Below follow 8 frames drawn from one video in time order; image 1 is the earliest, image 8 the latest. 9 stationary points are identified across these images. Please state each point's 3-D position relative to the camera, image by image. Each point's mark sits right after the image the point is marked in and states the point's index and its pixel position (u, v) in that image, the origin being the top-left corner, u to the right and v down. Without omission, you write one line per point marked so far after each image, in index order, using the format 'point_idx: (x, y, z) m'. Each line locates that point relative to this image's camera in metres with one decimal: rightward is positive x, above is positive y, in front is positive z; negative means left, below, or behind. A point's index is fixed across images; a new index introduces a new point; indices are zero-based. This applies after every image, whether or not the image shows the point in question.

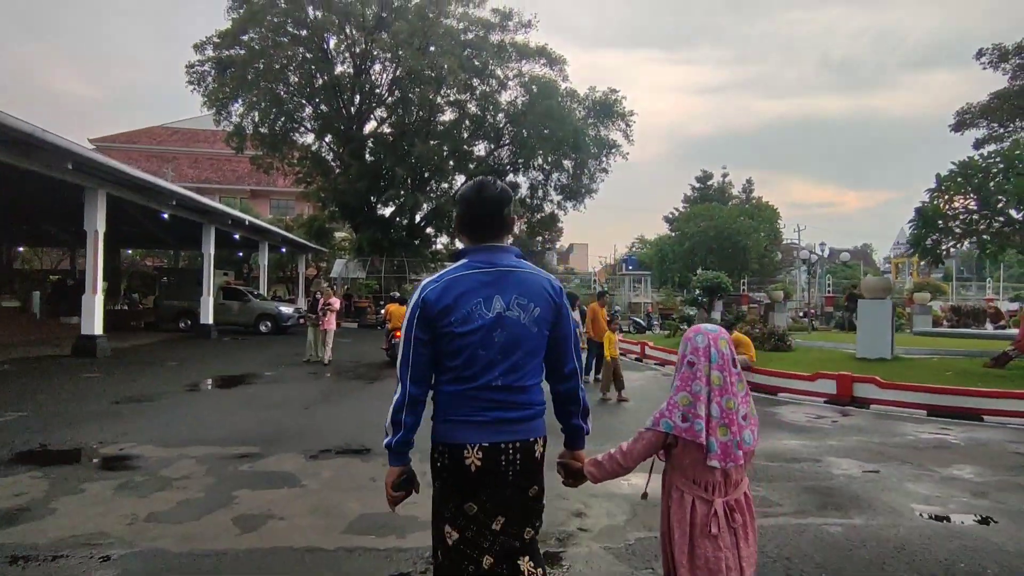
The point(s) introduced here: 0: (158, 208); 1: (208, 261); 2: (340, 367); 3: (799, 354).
0: (-10.0, +2.2, +16.4) m
1: (-10.1, +0.9, +19.3) m
2: (-3.7, -1.7, +12.4) m
3: (+5.9, -1.4, +12.0) m
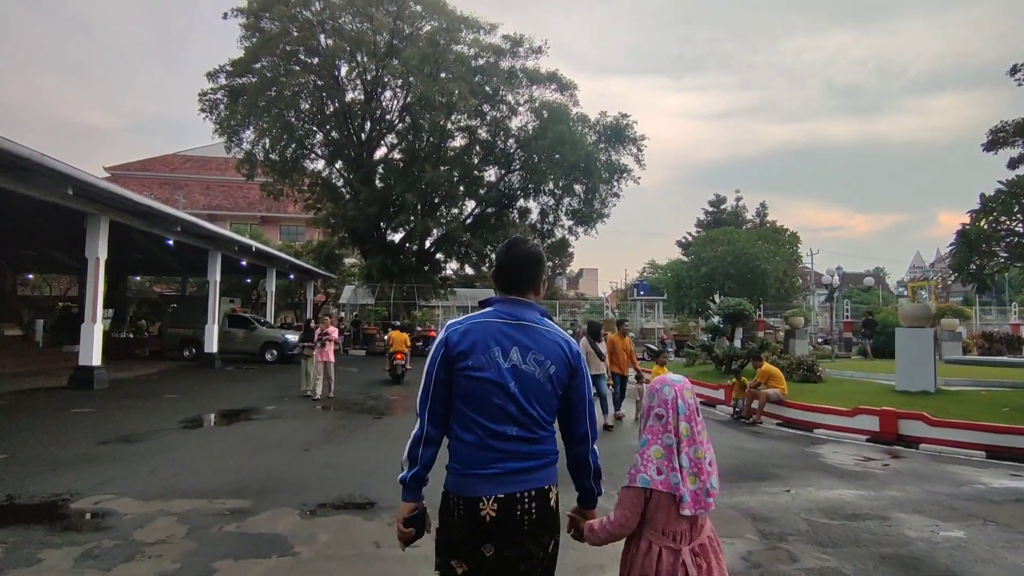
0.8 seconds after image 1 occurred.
0: (-9.6, +1.5, +16.1) m
1: (-9.7, 0.0, +18.9) m
2: (-3.4, -2.3, +11.8) m
3: (+6.2, -1.9, +11.3) m
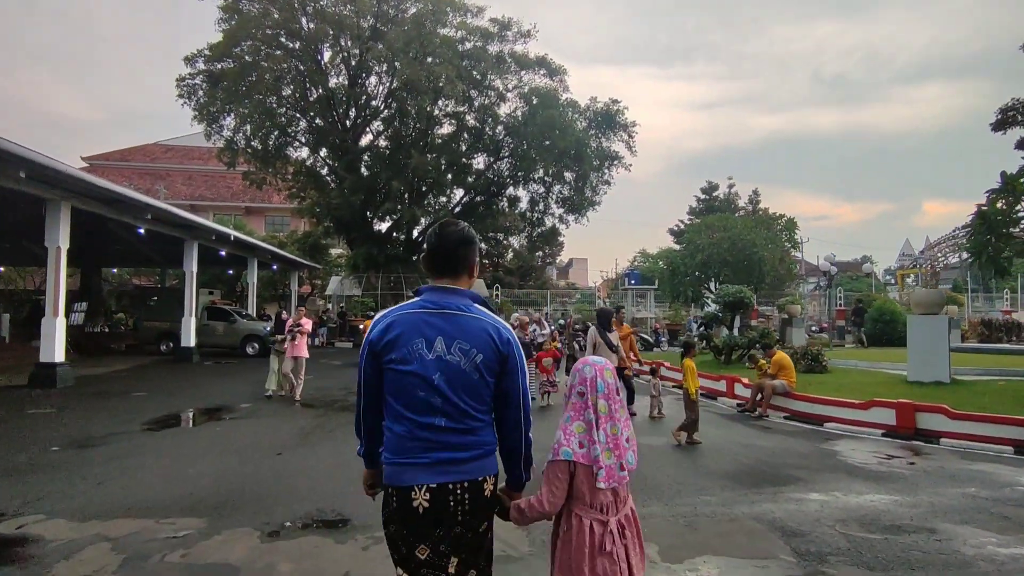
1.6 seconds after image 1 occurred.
0: (-9.9, +1.7, +15.2) m
1: (-10.0, +0.3, +18.1) m
2: (-3.5, -2.1, +11.1) m
3: (+6.0, -1.6, +10.7) m
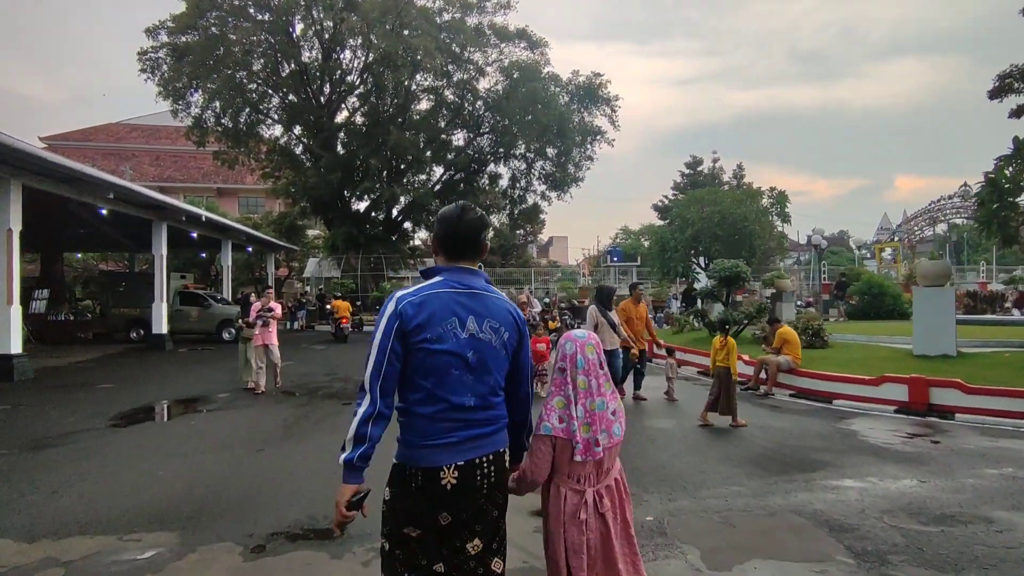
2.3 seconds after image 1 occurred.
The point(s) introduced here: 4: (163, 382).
0: (-10.2, +2.1, +14.3) m
1: (-10.4, +0.8, +17.2) m
2: (-3.6, -1.7, +10.5) m
3: (+5.9, -1.1, +10.5) m
4: (-6.5, -1.8, +10.9) m
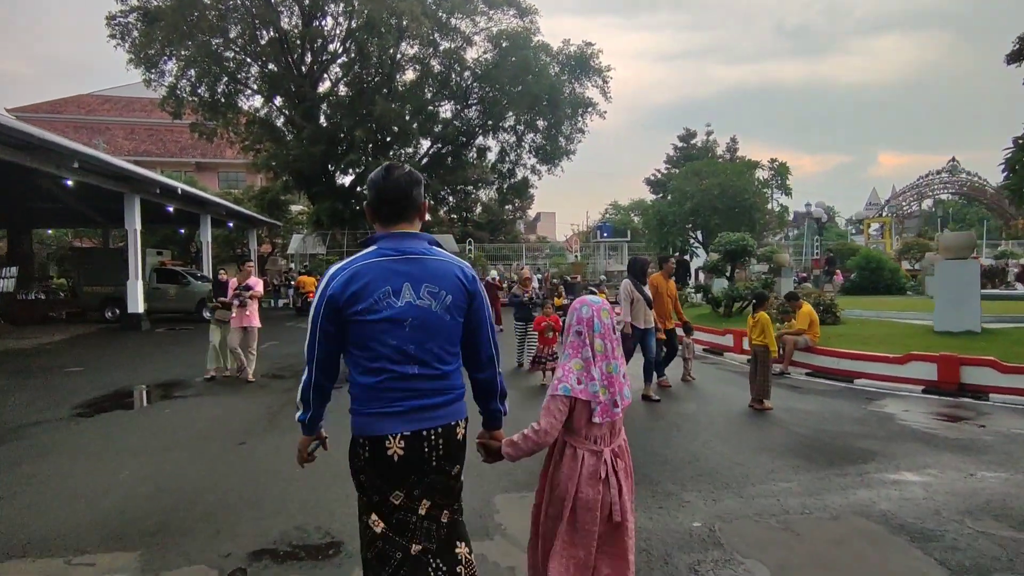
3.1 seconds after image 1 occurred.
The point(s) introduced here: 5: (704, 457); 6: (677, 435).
0: (-10.3, +2.6, +13.3) m
1: (-10.6, +1.4, +16.2) m
2: (-3.6, -1.3, +9.8) m
3: (+5.9, -0.7, +10.0) m
4: (-6.6, -1.3, +10.2) m
5: (+1.6, -1.4, +4.8) m
6: (+1.6, -1.4, +5.5) m
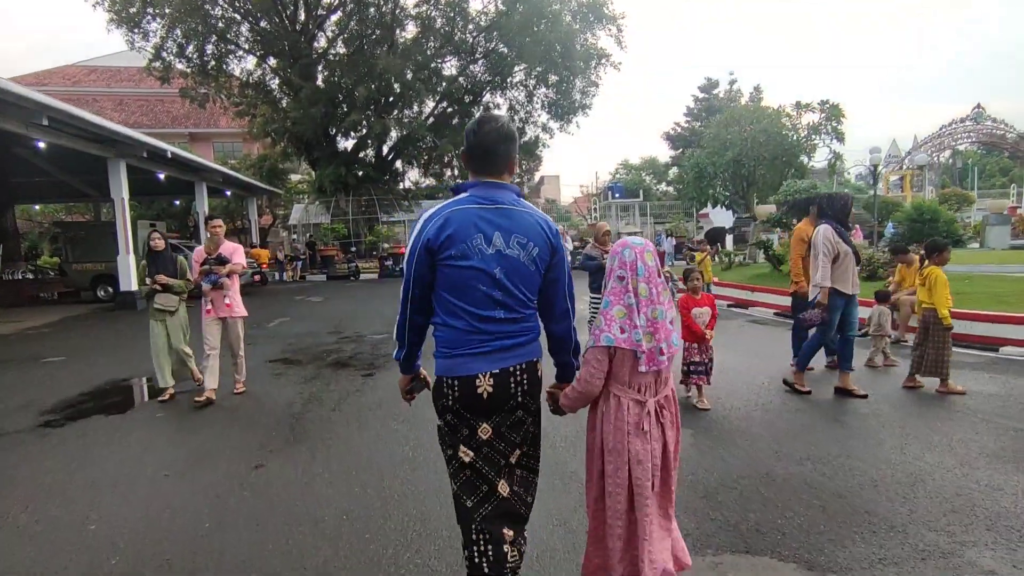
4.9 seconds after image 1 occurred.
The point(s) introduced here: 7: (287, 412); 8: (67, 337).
0: (-9.6, +3.1, +11.6) m
1: (-9.8, +2.0, +14.6) m
2: (-2.8, -0.8, +8.4) m
3: (+6.7, +0.1, +8.4) m
4: (-5.8, -0.9, +8.8) m
5: (+2.4, -1.1, +3.3) m
6: (+2.4, -1.0, +4.0) m
7: (-1.9, -1.1, +4.9) m
8: (-7.9, -0.9, +10.3) m
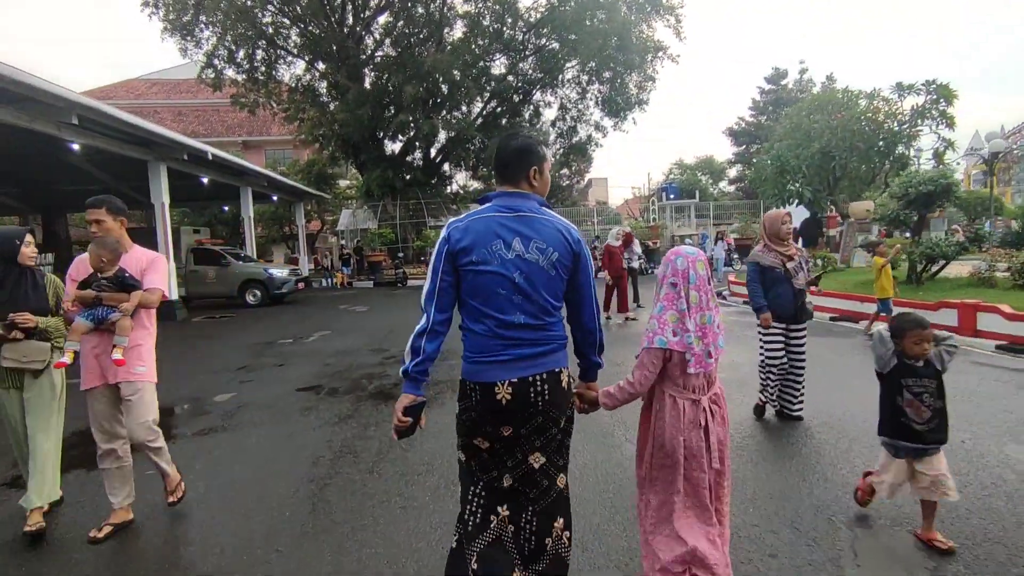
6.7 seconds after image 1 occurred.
0: (-8.5, +2.9, +11.0) m
1: (-8.4, +1.8, +14.0) m
2: (-1.9, -1.0, +7.2) m
3: (+7.6, -0.1, +6.5) m
4: (-4.8, -1.1, +7.8) m
5: (+2.9, -1.2, +1.8) m
6: (+2.9, -1.1, +2.5) m
7: (-1.3, -1.2, +3.7) m
8: (-6.8, -1.1, +9.5) m
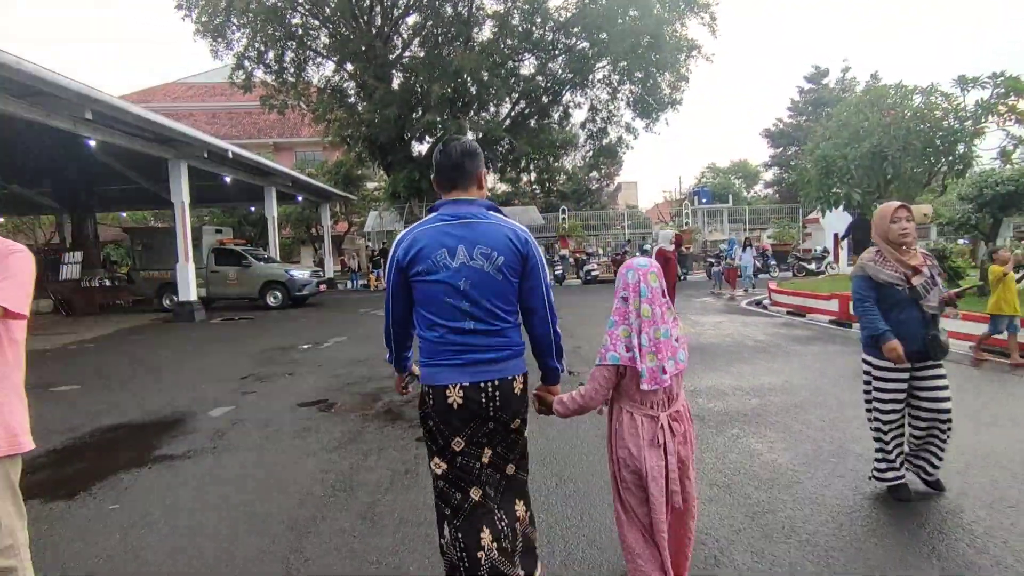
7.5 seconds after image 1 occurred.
0: (-7.9, +2.9, +10.7) m
1: (-7.8, +1.8, +13.7) m
2: (-1.7, -1.1, +6.6) m
3: (+7.8, -0.3, +5.5) m
4: (-4.5, -1.1, +7.4) m
5: (+2.9, -1.3, +1.0) m
6: (+2.9, -1.2, +1.7) m
7: (-1.2, -1.3, +3.1) m
8: (-6.4, -1.1, +9.1) m
